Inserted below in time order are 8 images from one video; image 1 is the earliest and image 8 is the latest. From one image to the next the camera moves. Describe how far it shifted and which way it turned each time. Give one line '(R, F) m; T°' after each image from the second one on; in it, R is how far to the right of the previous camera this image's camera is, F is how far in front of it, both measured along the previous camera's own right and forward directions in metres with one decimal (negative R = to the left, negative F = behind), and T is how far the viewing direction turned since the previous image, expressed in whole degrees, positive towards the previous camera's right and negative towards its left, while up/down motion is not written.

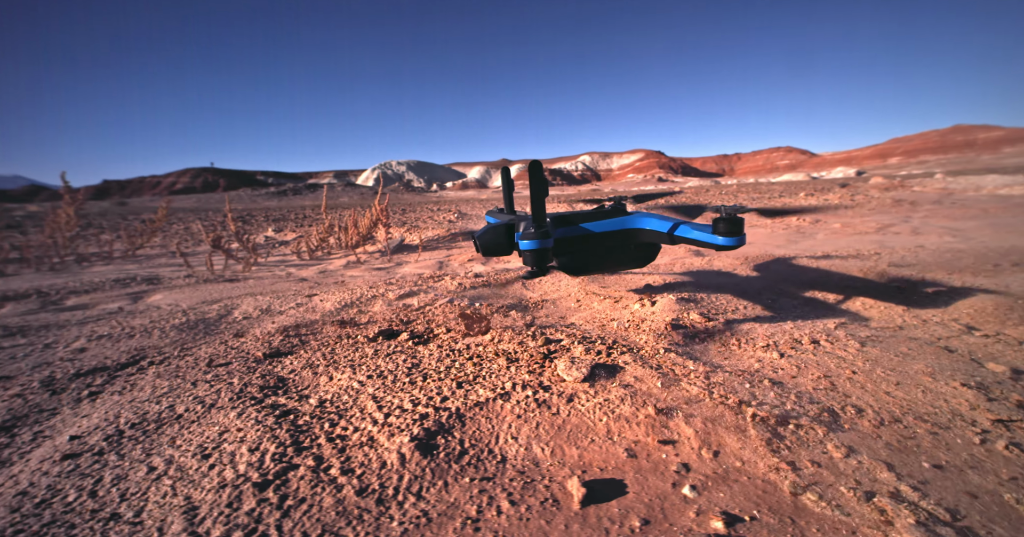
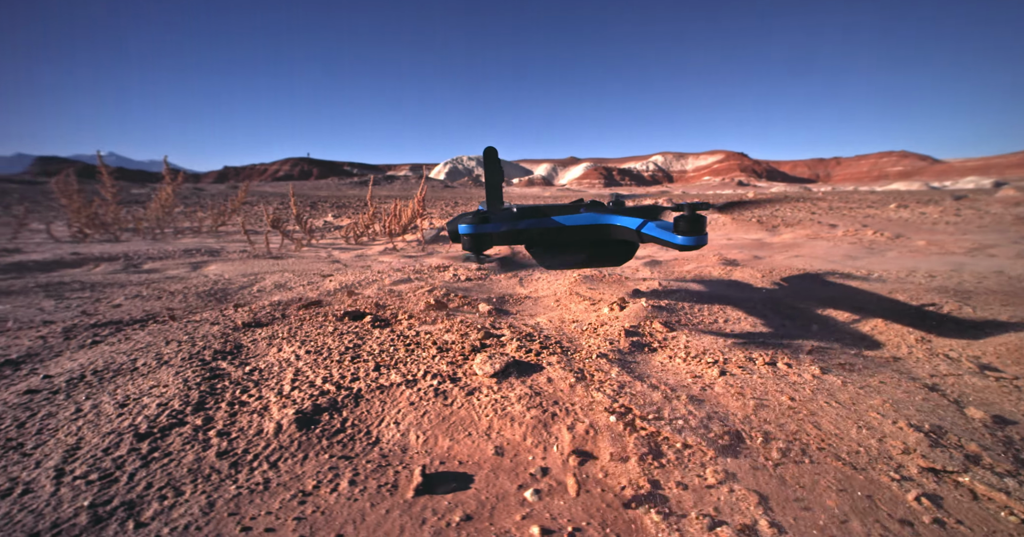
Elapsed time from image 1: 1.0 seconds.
(+0.8, +0.1) m; -8°
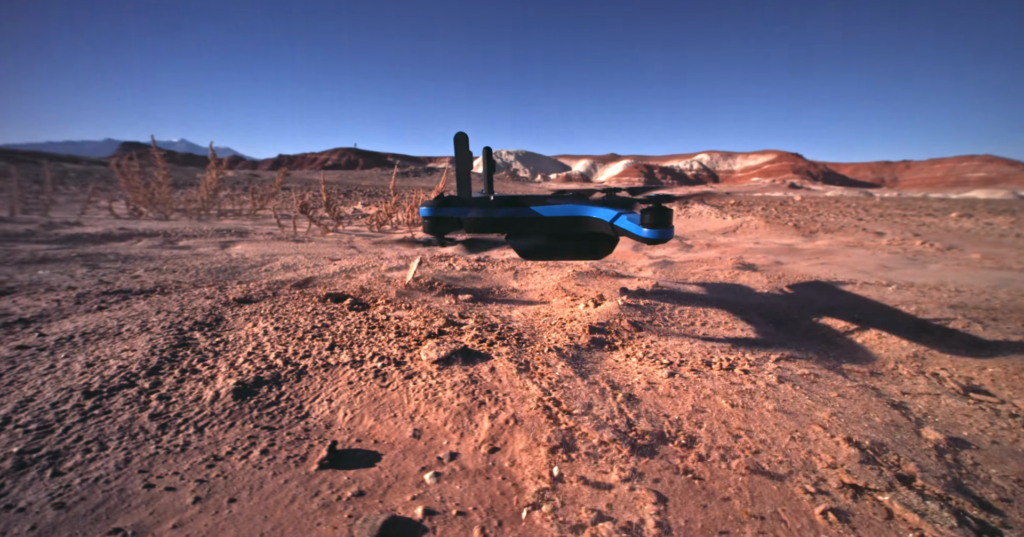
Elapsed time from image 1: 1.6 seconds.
(+0.5, 0.0) m; -4°
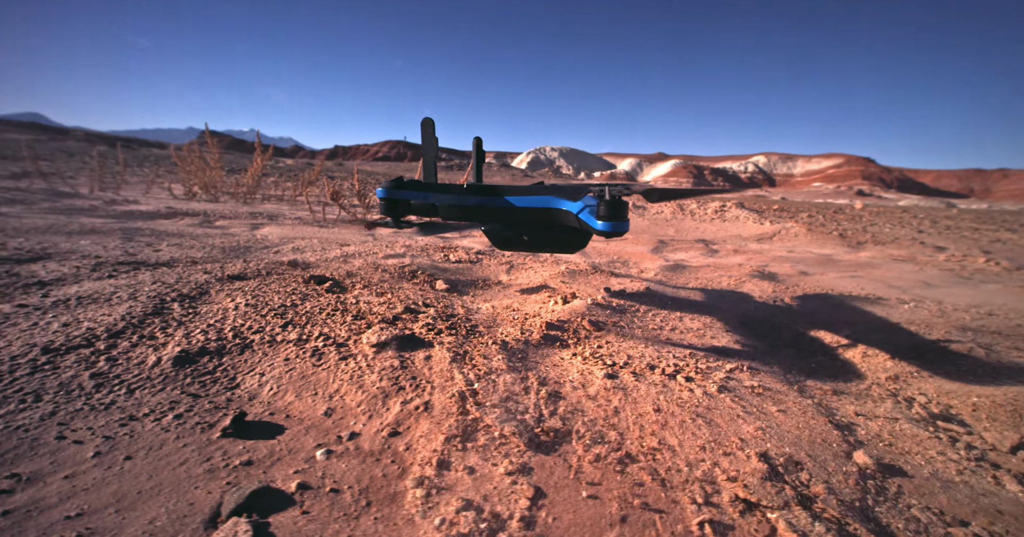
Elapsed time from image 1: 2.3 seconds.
(+0.5, 0.0) m; -5°
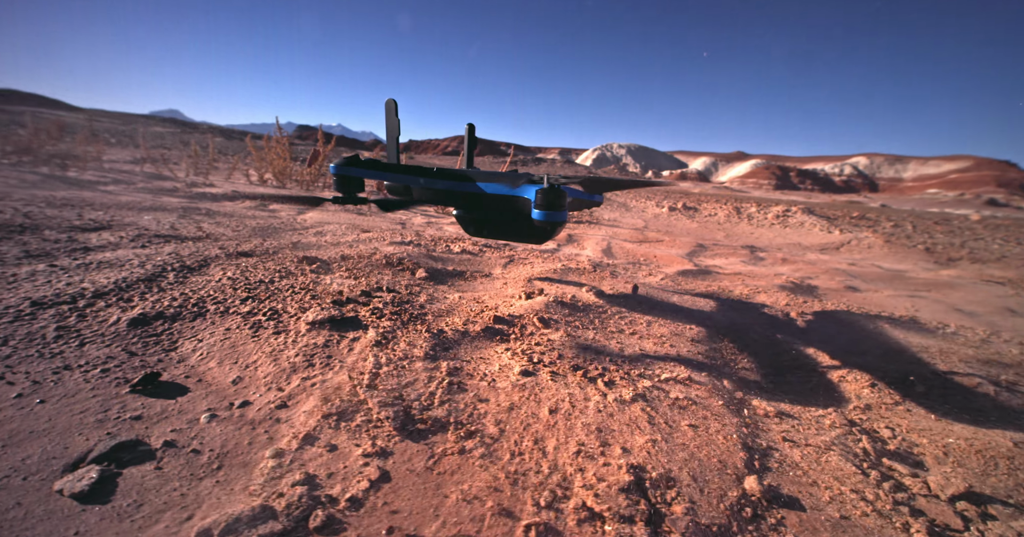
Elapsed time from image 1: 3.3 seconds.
(+0.7, +0.1) m; -7°
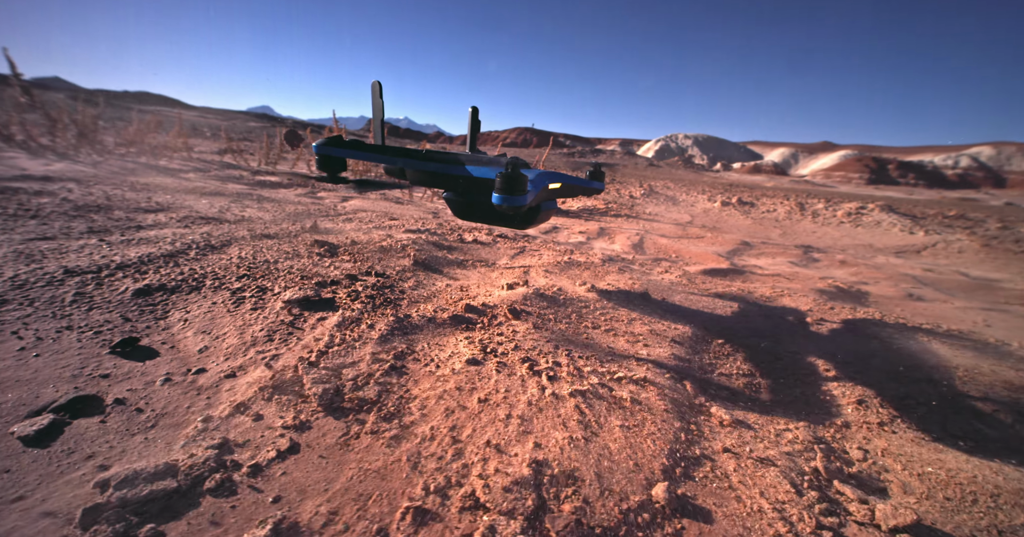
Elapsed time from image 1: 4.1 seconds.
(+0.5, +0.1) m; -7°
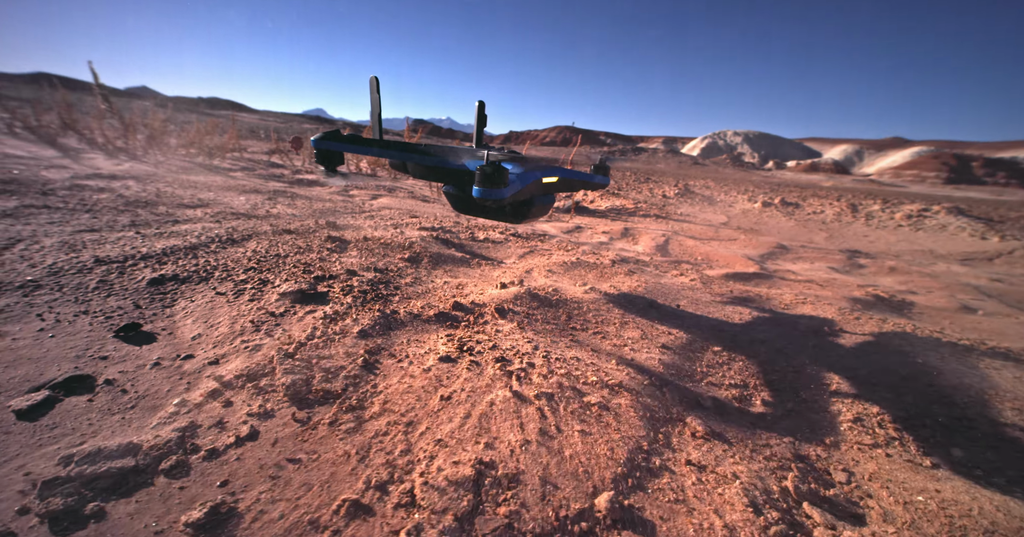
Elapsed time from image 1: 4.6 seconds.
(+0.3, 0.0) m; -5°
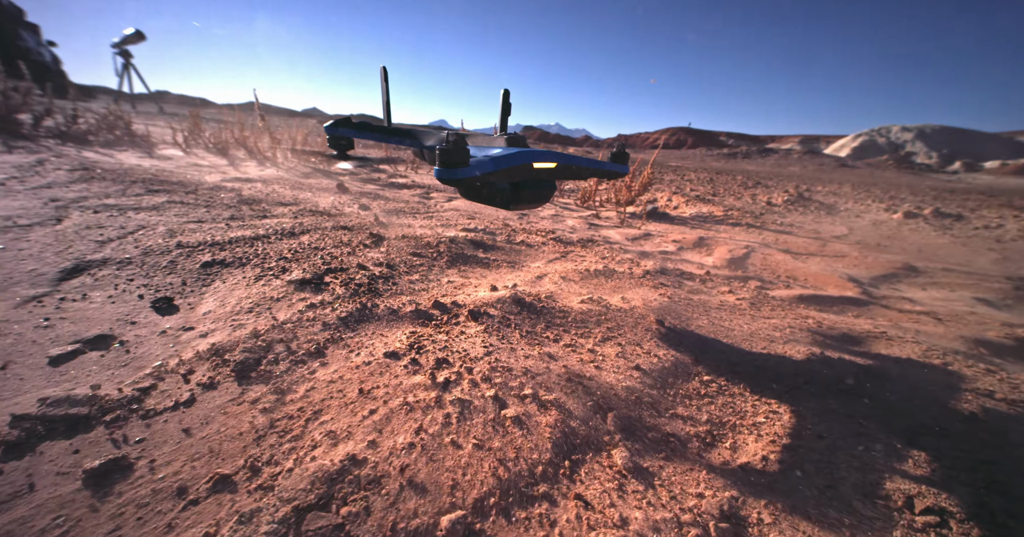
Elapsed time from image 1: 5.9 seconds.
(+0.8, +0.2) m; -14°
